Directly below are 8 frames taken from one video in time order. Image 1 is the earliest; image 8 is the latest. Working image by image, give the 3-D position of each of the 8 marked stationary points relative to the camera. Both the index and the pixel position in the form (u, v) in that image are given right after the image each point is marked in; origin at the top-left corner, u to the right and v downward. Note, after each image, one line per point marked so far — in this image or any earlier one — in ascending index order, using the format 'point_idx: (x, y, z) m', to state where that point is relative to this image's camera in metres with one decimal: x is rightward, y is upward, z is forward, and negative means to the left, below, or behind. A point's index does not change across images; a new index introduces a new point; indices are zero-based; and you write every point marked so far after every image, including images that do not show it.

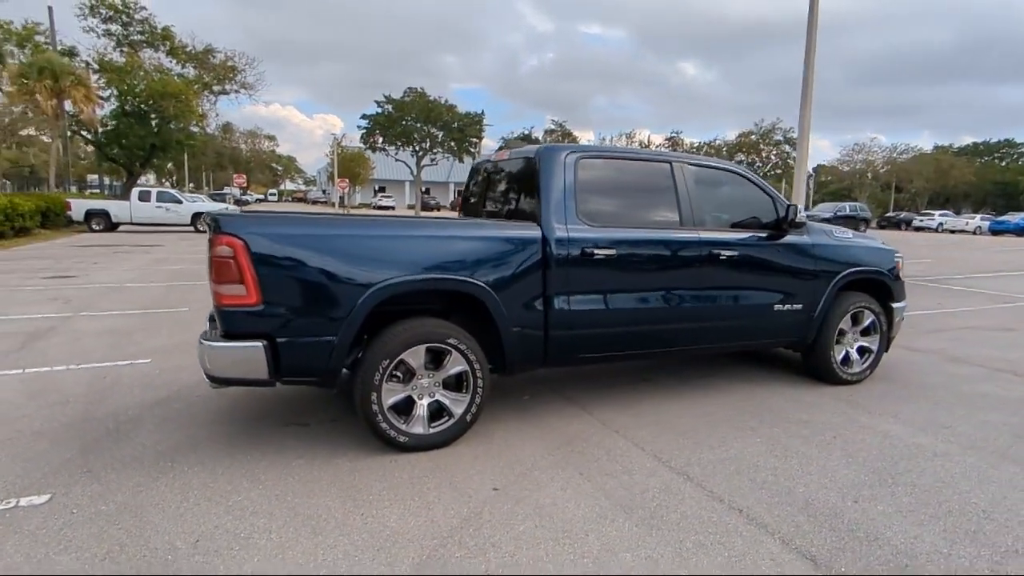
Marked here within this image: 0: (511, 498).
0: (0.0, -1.1, +3.3) m
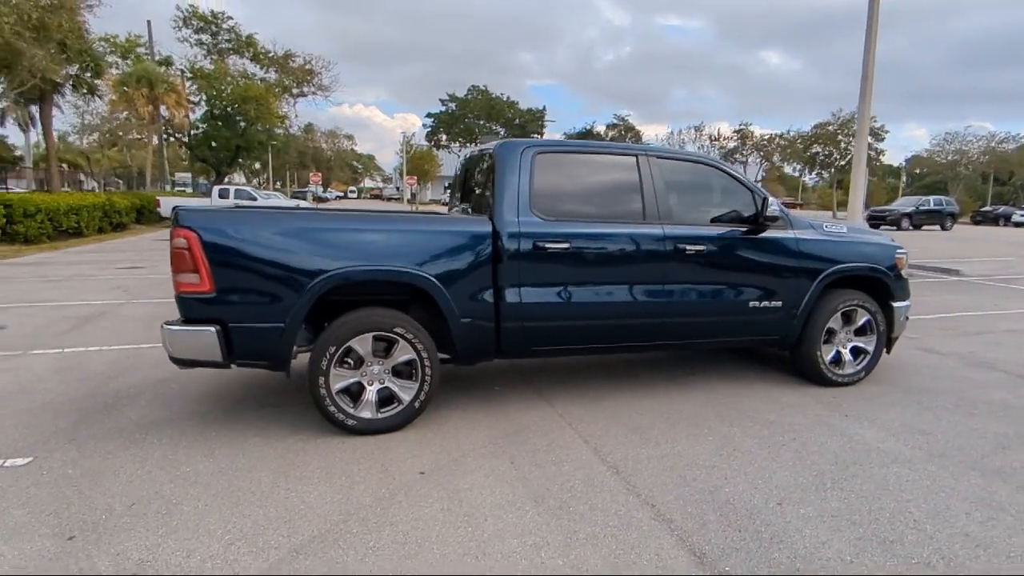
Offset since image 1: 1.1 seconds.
0: (-0.4, -1.1, +3.4) m
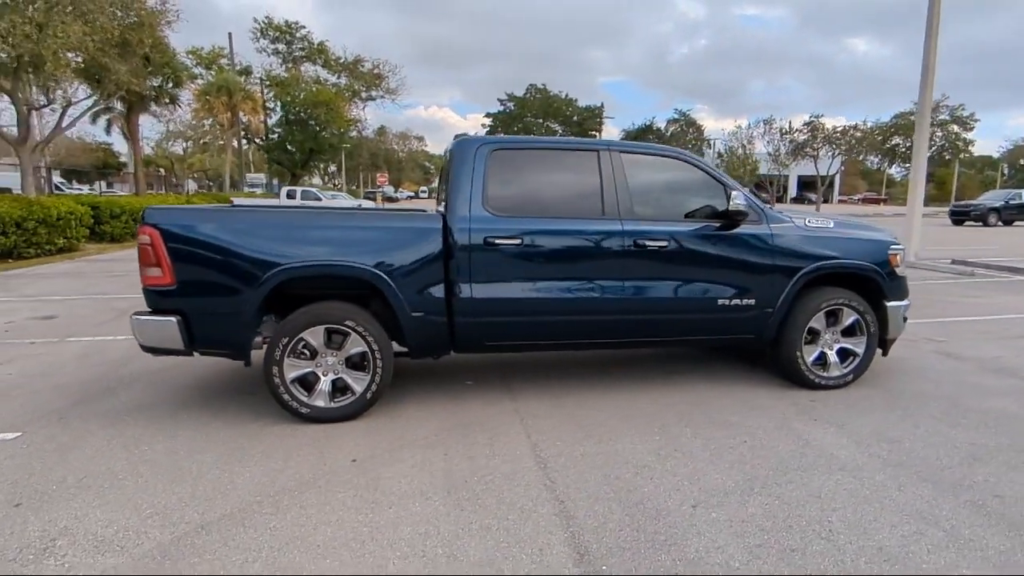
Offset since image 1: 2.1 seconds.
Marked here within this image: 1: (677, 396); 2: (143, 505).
0: (-0.9, -1.0, +3.5) m
1: (+1.3, -0.8, +4.7) m
2: (-1.9, -1.1, +3.1) m
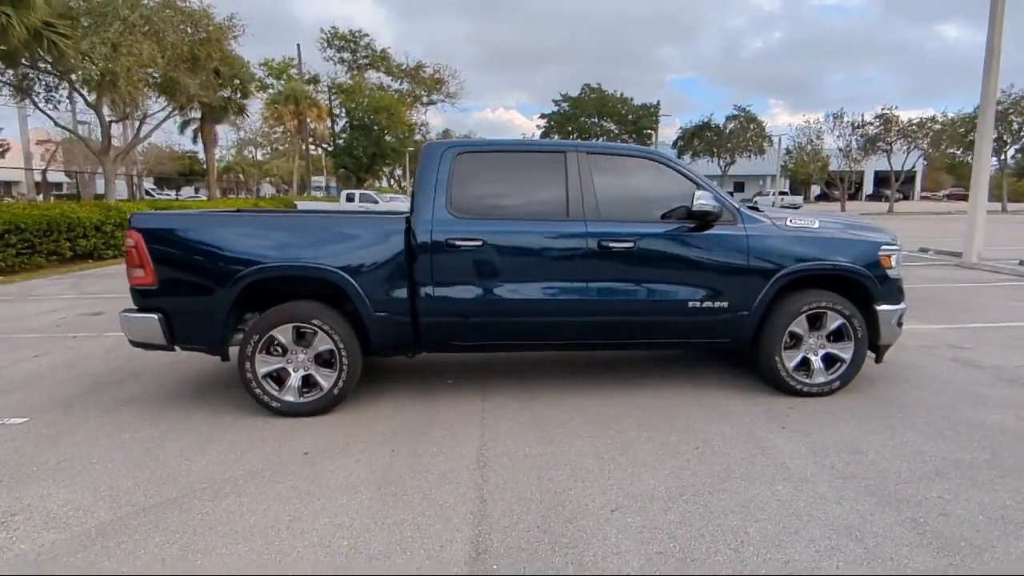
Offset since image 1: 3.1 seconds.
0: (-1.2, -1.0, +3.6) m
1: (+1.1, -0.8, +4.6) m
2: (-2.3, -1.1, +3.4) m
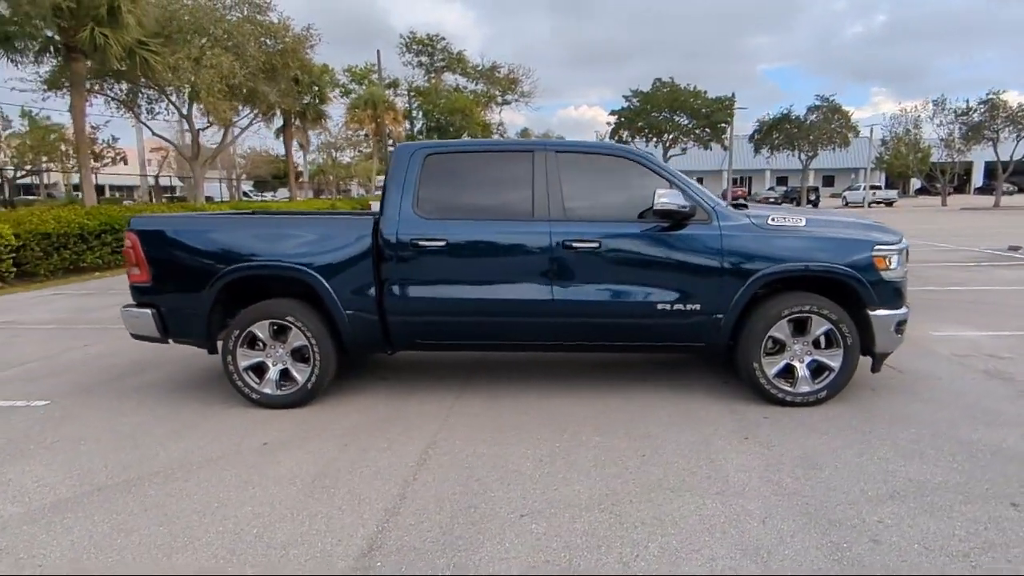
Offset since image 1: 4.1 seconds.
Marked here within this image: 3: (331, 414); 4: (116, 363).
0: (-1.6, -1.0, +3.8) m
1: (+0.8, -0.8, +4.5) m
2: (-2.6, -1.1, +3.7) m
3: (-1.3, -0.9, +4.4) m
4: (-3.9, -0.7, +6.0) m
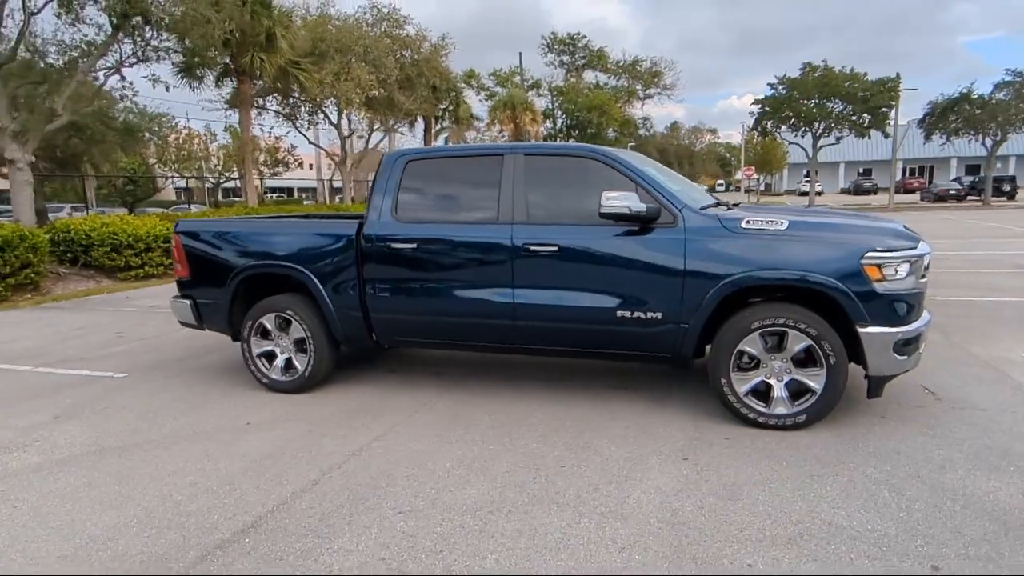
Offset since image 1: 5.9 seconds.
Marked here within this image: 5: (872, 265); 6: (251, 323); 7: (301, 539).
0: (-1.9, -1.0, +4.3) m
1: (+0.6, -0.9, +4.3) m
2: (-3.0, -1.0, +4.4) m
3: (-1.5, -0.9, +4.8) m
4: (-3.6, -0.7, +7.0) m
5: (+2.1, +0.1, +3.6) m
6: (-2.1, -0.3, +5.1) m
7: (-1.0, -1.2, +2.8) m
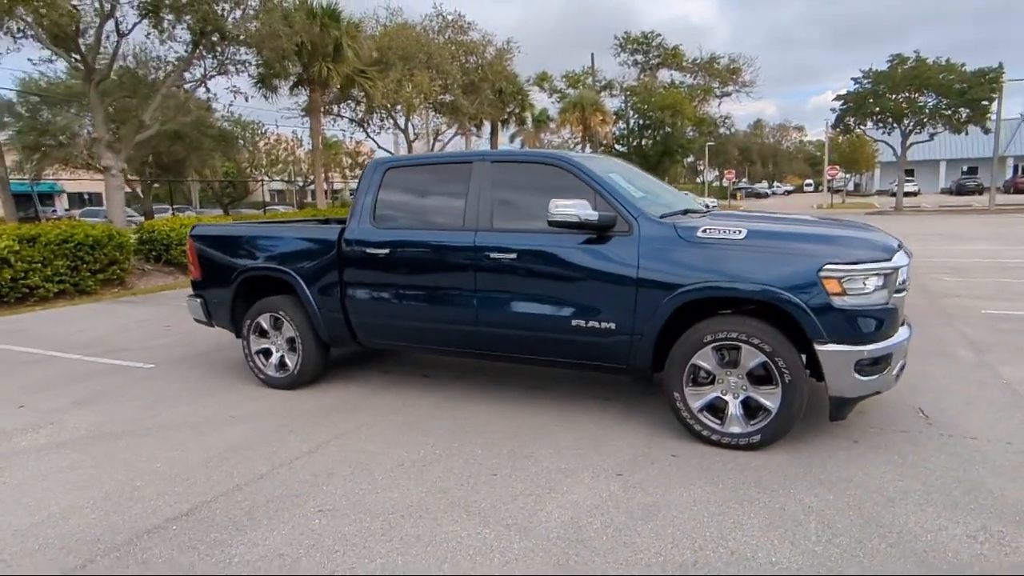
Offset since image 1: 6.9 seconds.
0: (-2.1, -1.0, +4.6) m
1: (+0.3, -0.9, +4.3) m
2: (-3.2, -1.0, +4.8) m
3: (-1.7, -0.9, +5.0) m
4: (-3.5, -0.6, +7.5) m
5: (+1.8, +0.1, +3.3) m
6: (-2.3, -0.3, +5.4) m
7: (-1.4, -1.2, +3.0) m
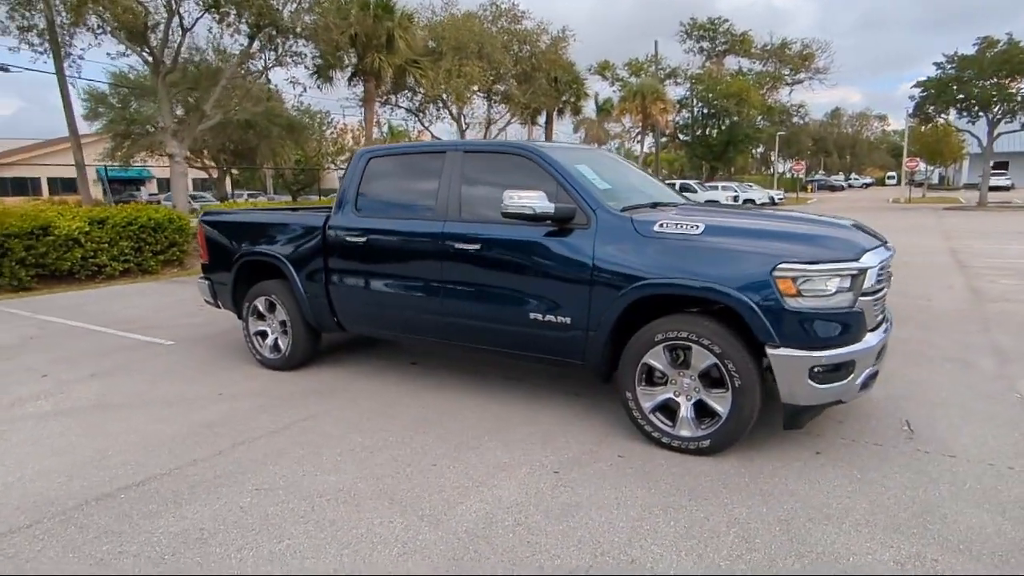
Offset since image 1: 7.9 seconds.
0: (-2.4, -0.9, +4.8) m
1: (+0.1, -0.9, +4.2) m
2: (-3.4, -0.9, +5.1) m
3: (-1.8, -0.8, +5.2) m
4: (-3.4, -0.4, +7.8) m
5: (+1.4, +0.1, +3.1) m
6: (-2.4, -0.2, +5.6) m
7: (-1.8, -1.1, +3.2) m
